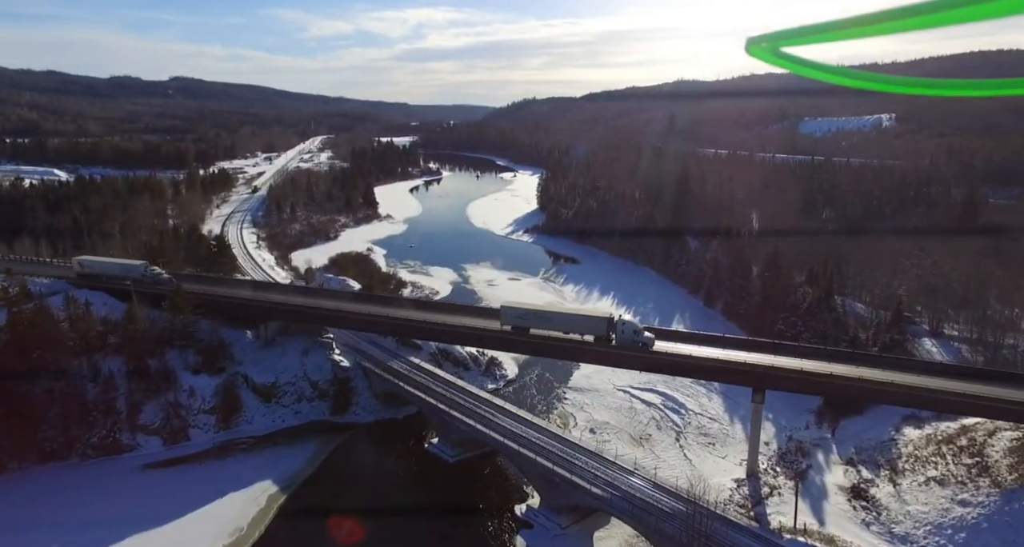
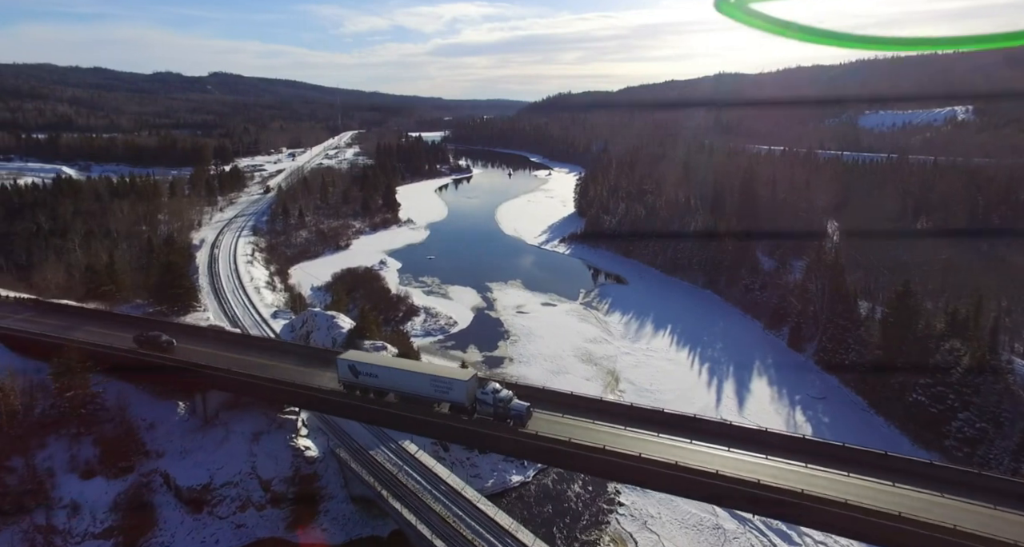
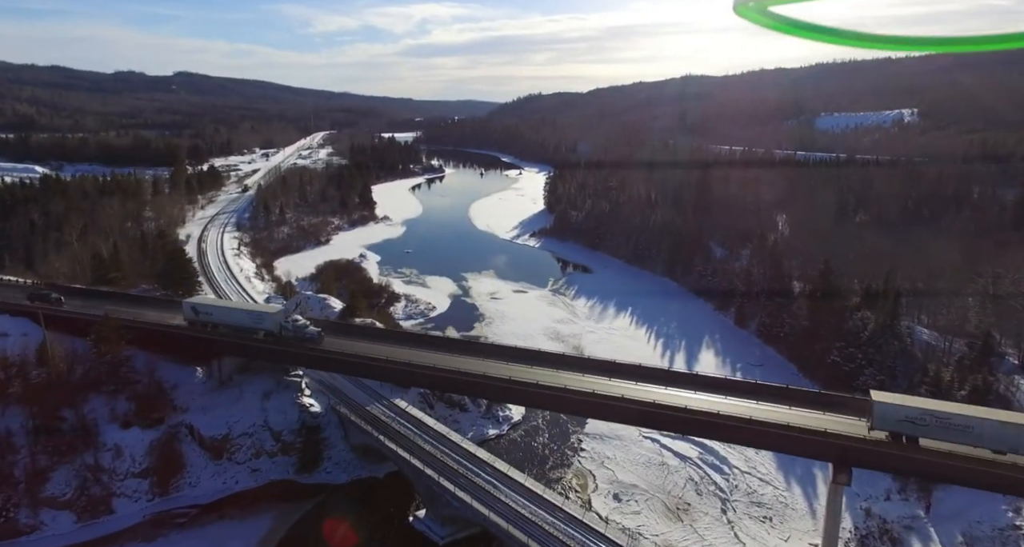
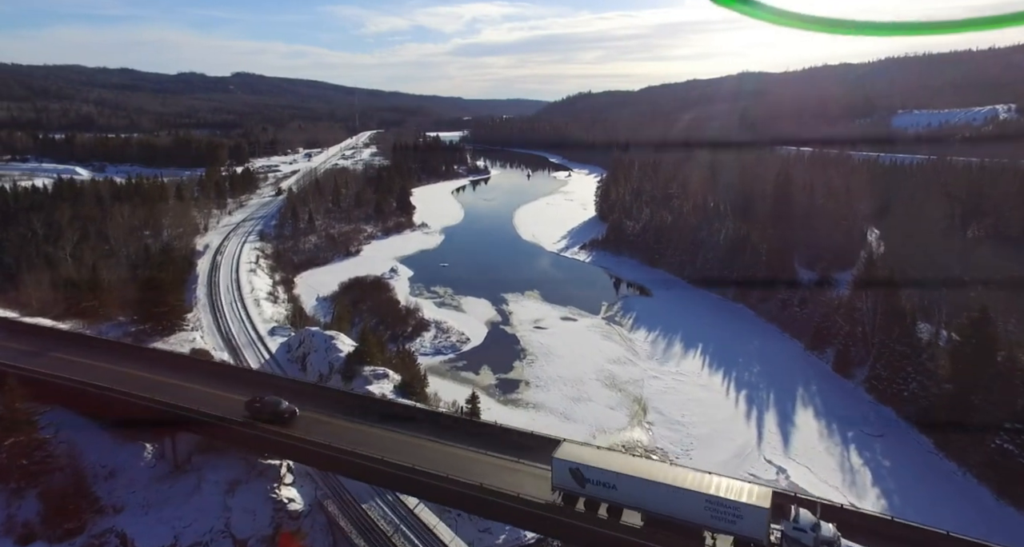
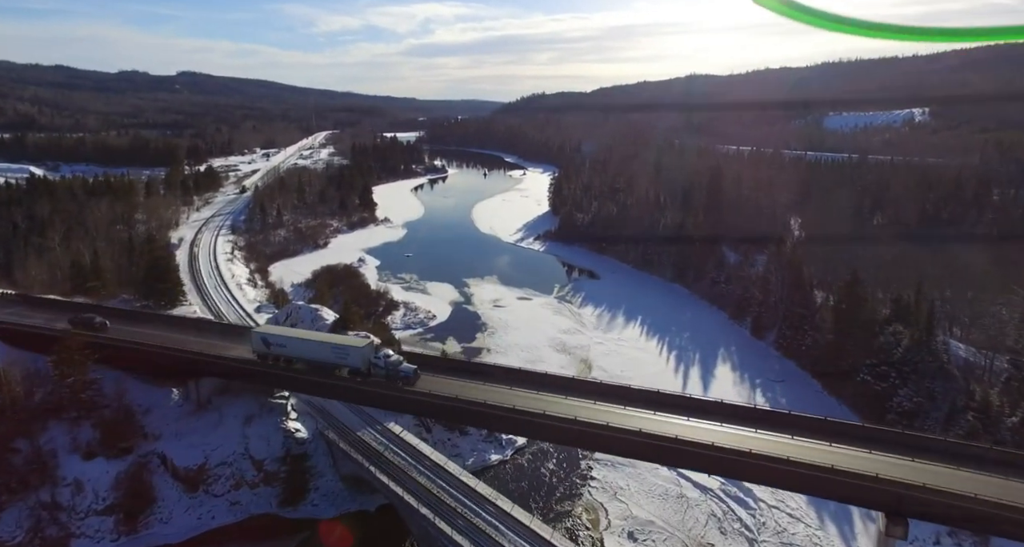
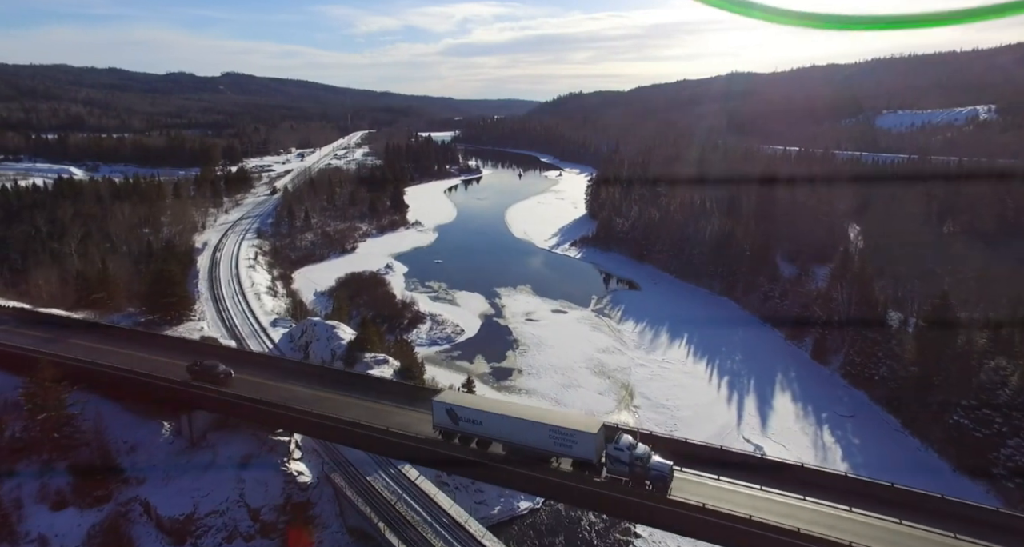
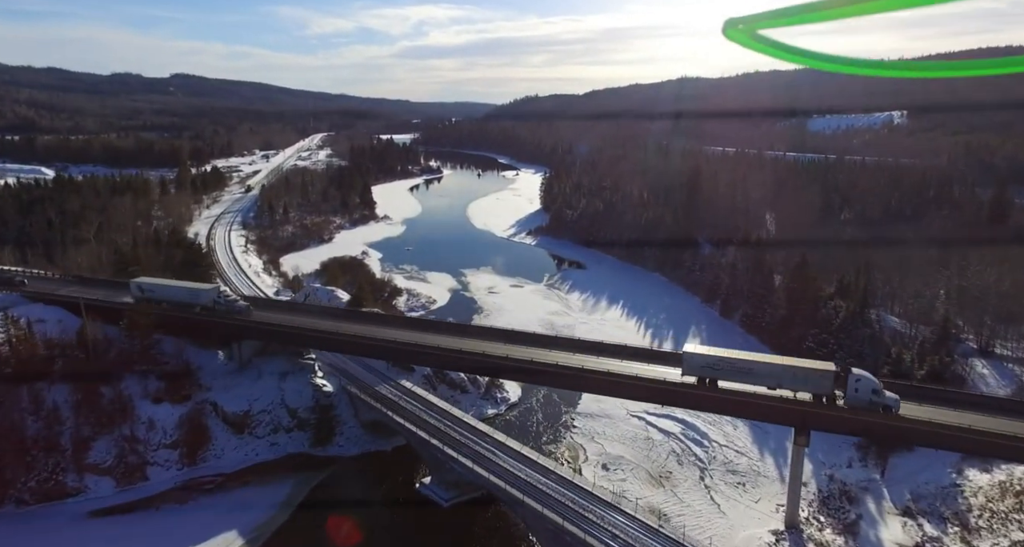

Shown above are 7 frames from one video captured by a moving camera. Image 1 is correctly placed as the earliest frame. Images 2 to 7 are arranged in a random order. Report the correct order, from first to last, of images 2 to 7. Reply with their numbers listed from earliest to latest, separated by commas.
7, 3, 5, 2, 6, 4
